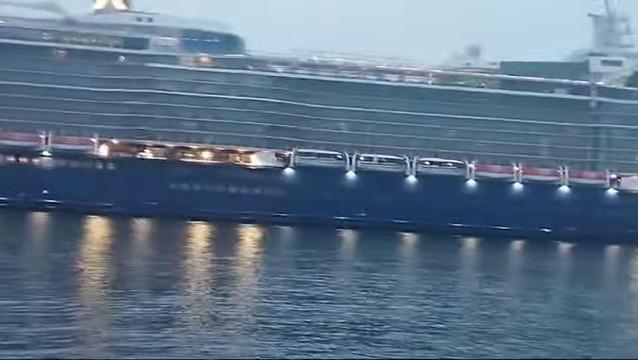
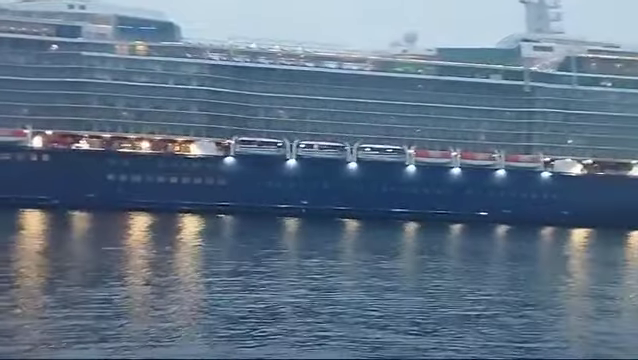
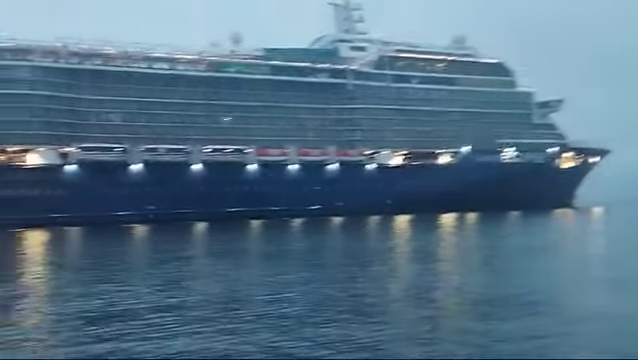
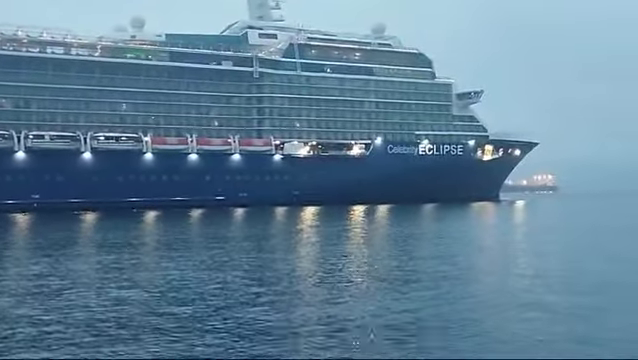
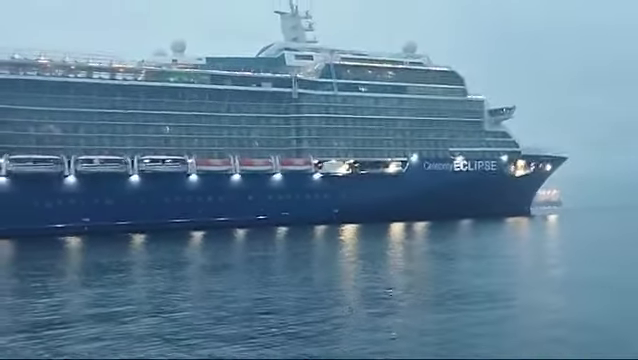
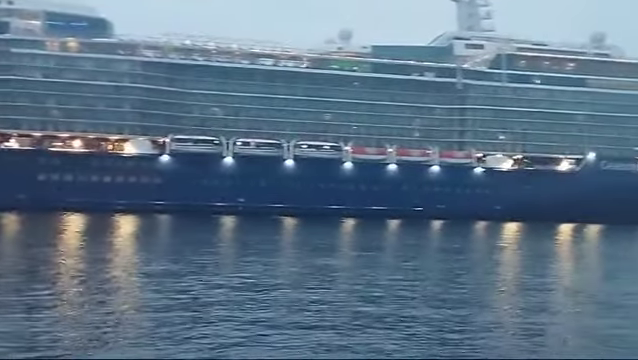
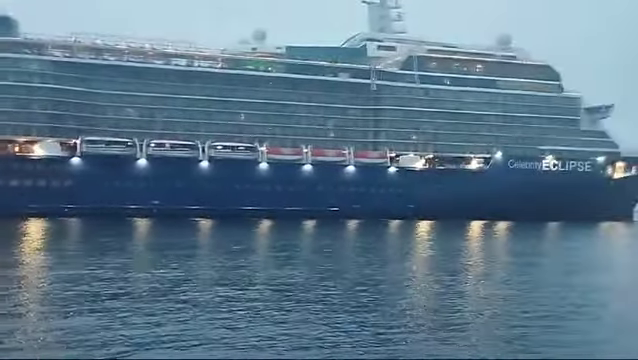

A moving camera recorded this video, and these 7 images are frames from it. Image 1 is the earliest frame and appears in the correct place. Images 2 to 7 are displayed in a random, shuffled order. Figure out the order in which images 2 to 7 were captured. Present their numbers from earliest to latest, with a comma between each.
2, 6, 7, 4, 5, 3
